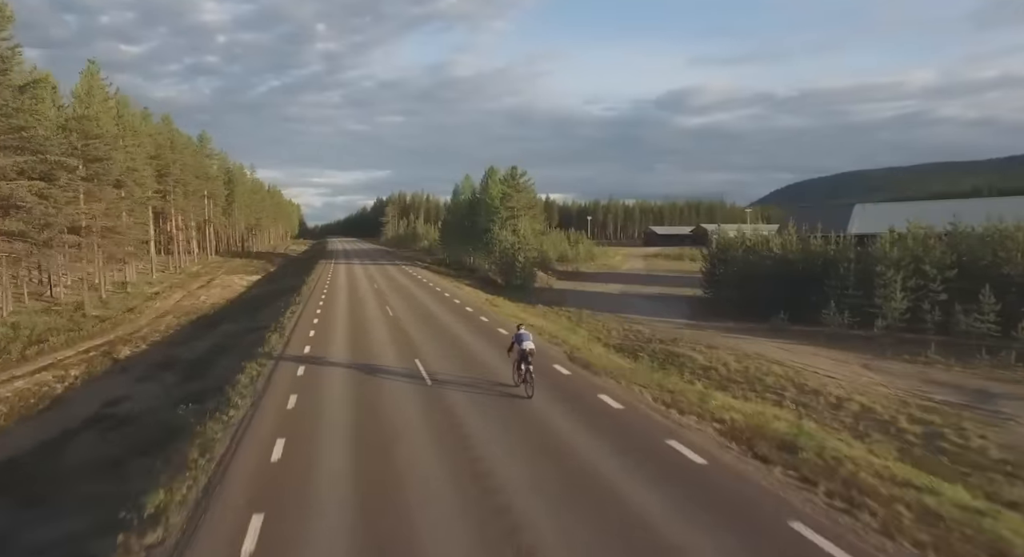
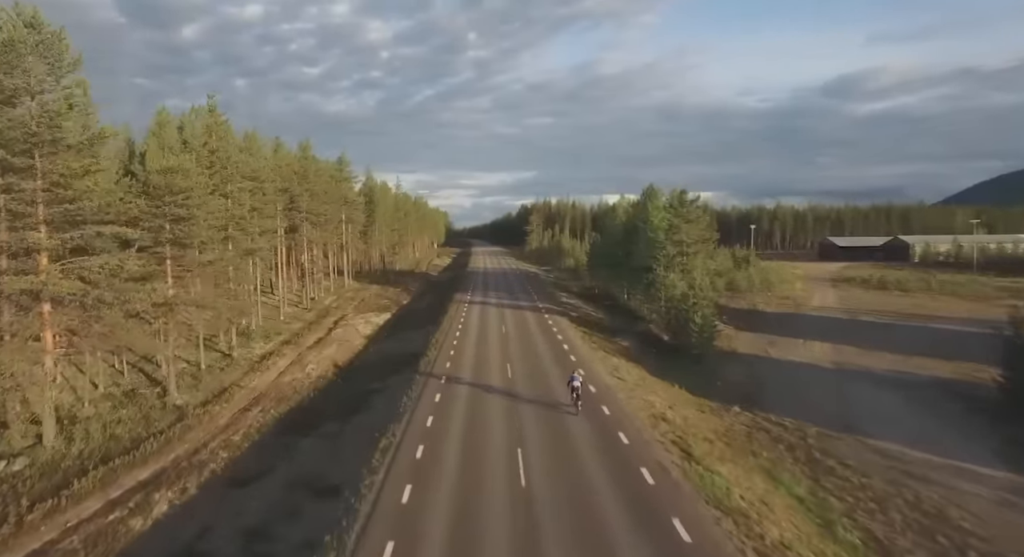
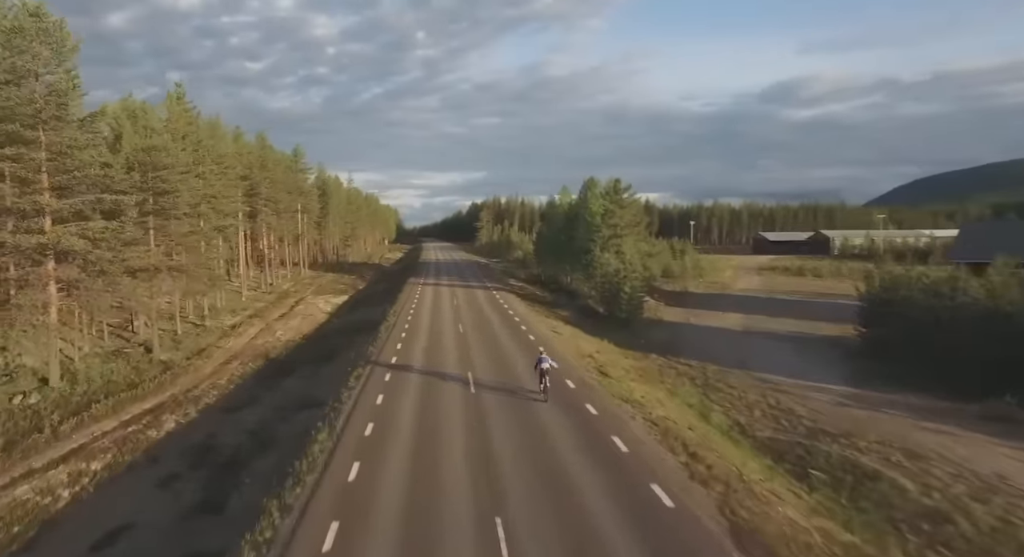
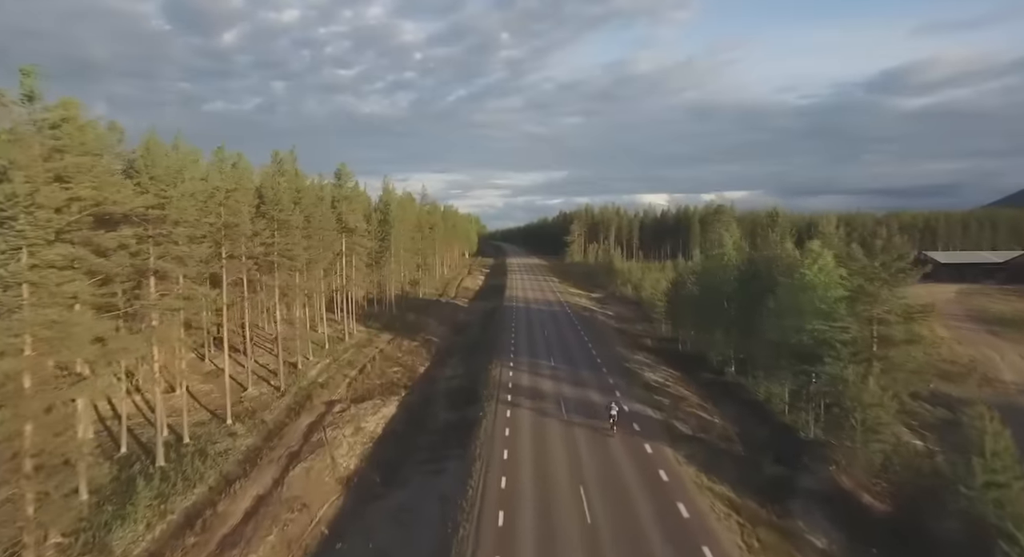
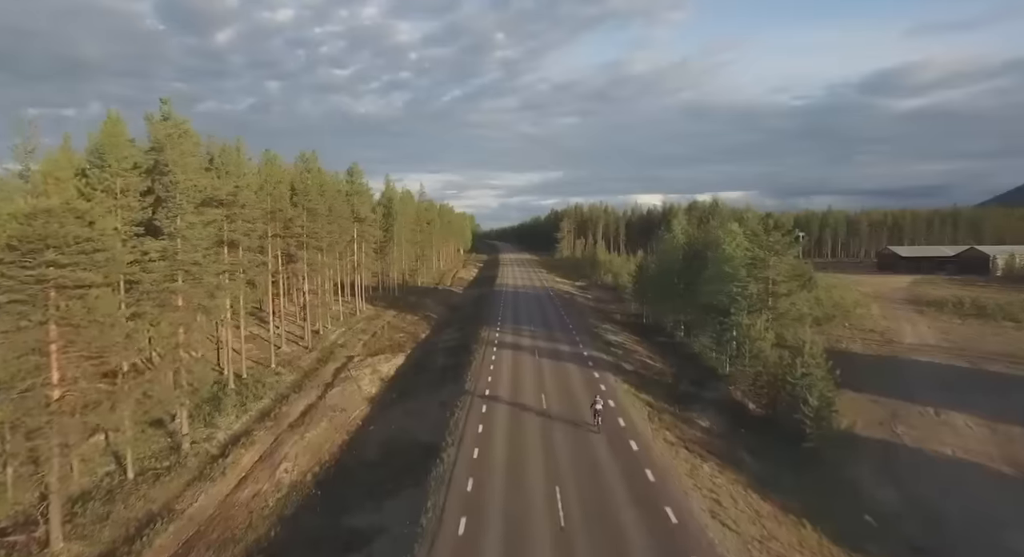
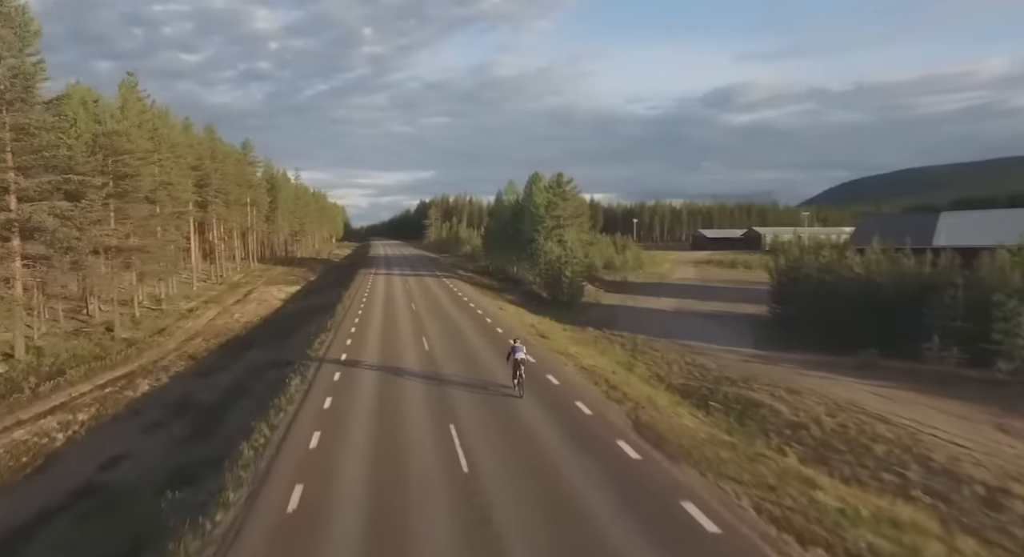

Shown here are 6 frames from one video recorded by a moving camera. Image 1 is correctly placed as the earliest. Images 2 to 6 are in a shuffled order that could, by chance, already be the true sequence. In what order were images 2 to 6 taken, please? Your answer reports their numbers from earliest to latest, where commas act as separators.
6, 3, 2, 5, 4
